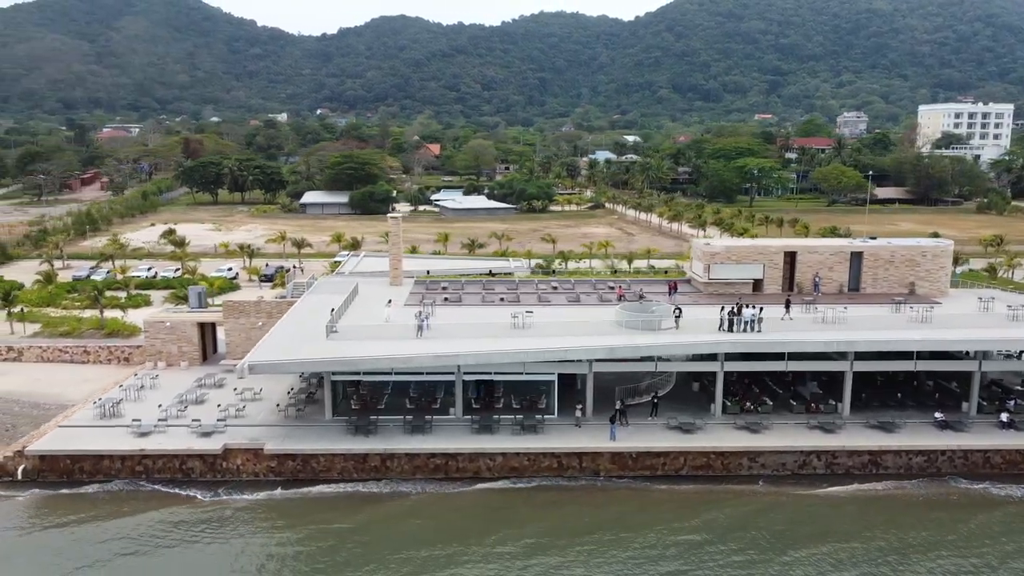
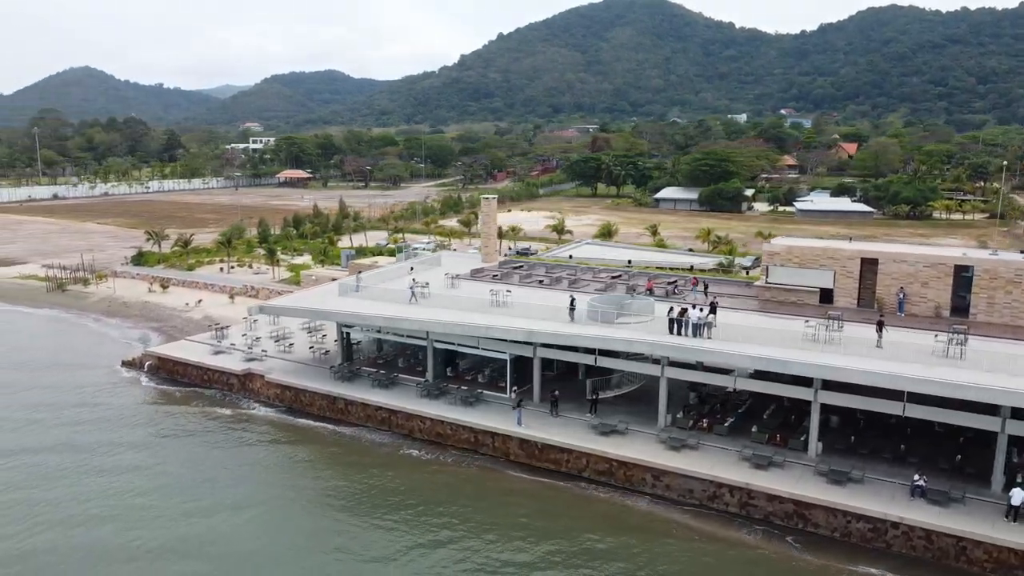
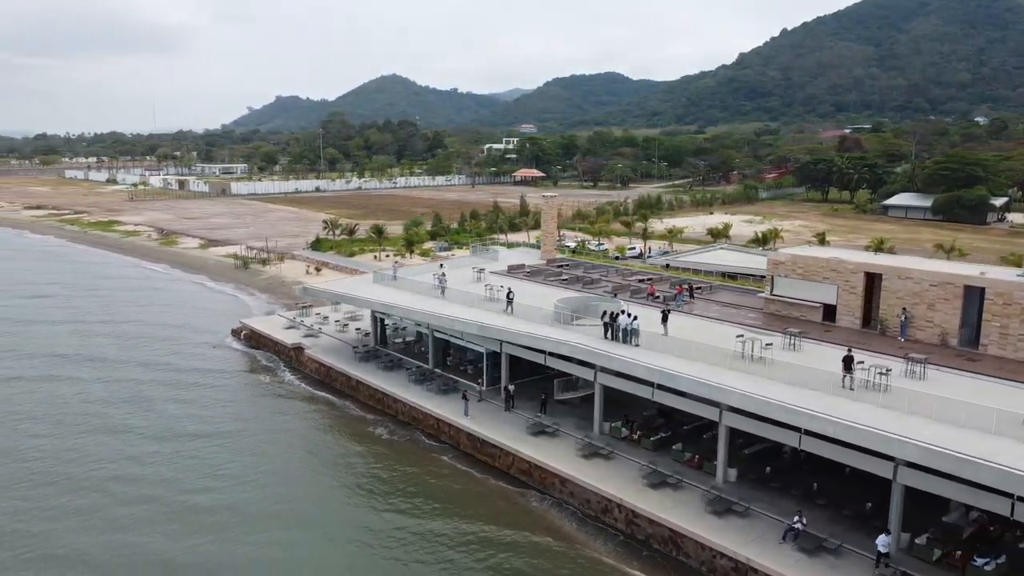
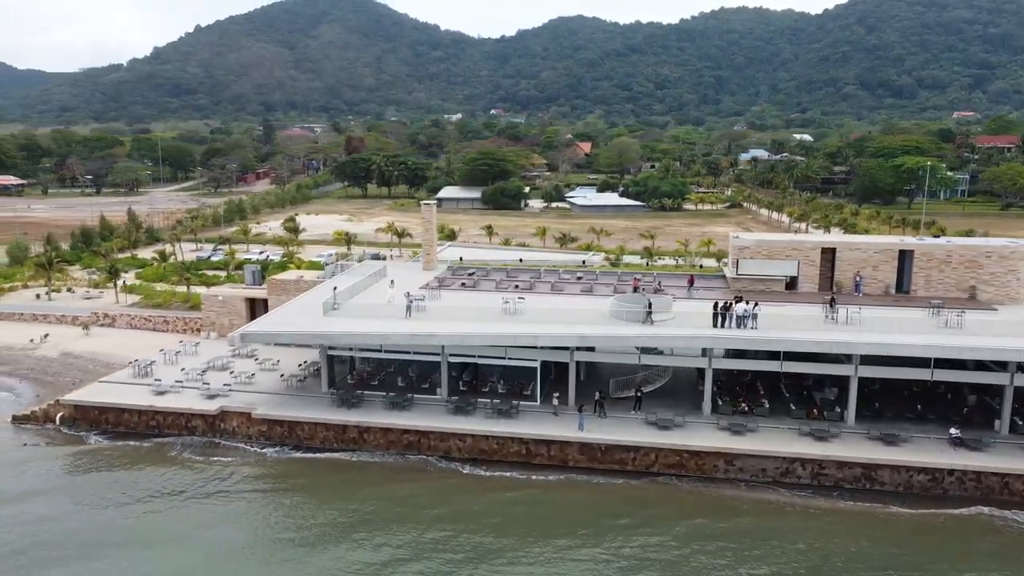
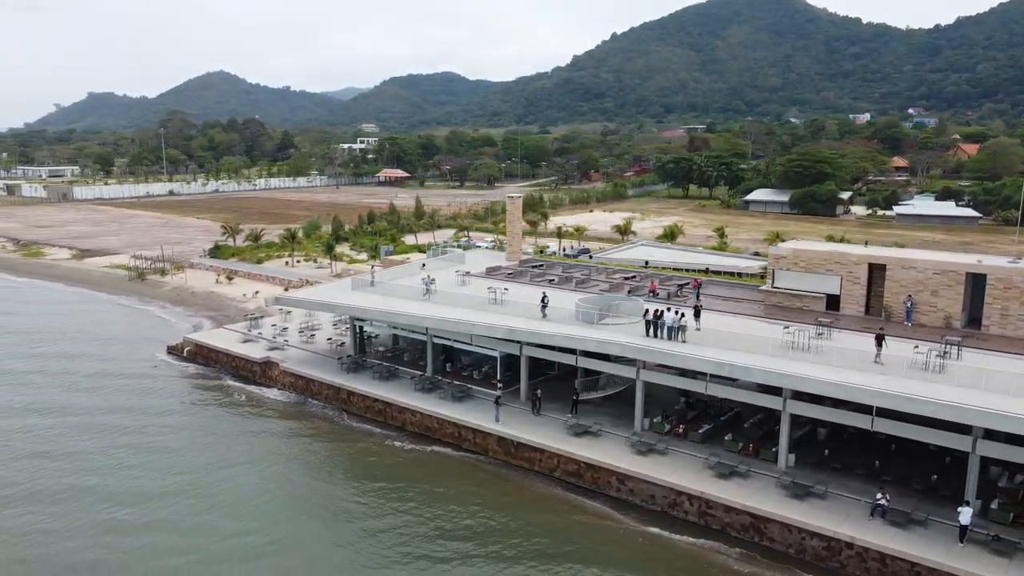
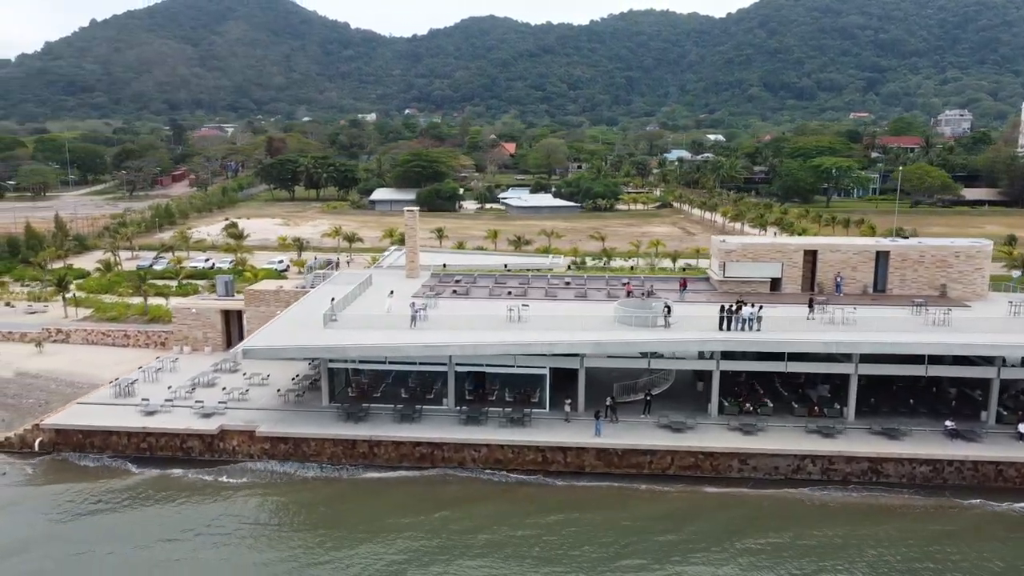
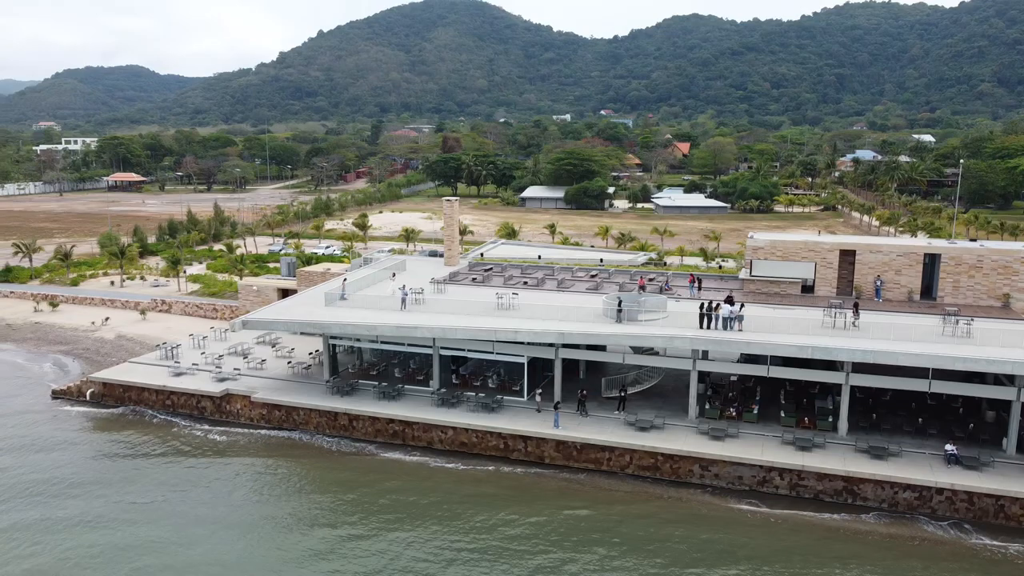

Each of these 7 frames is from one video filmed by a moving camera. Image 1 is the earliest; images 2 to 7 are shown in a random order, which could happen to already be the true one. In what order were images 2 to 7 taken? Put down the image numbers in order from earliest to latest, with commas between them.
6, 4, 7, 2, 5, 3
